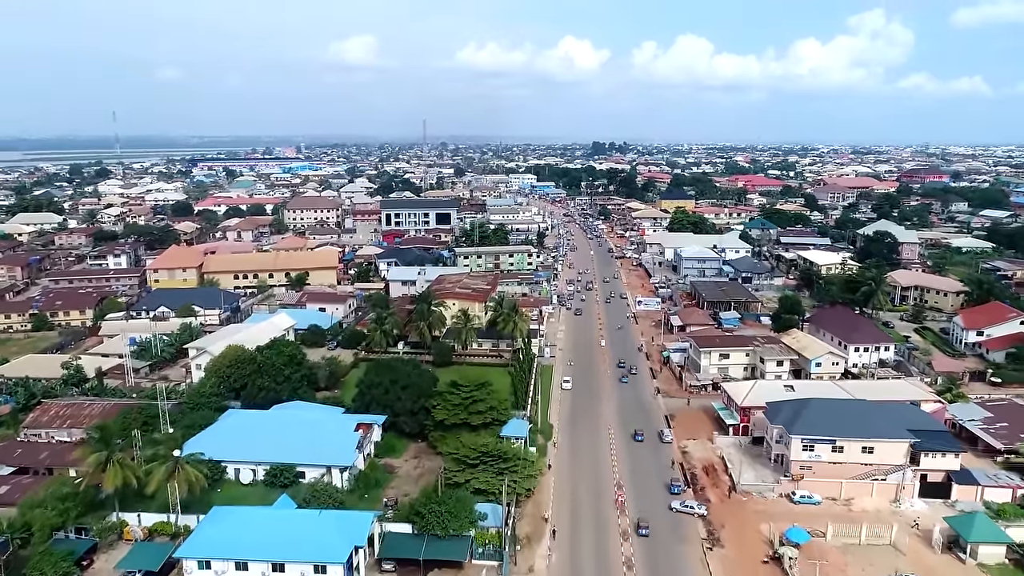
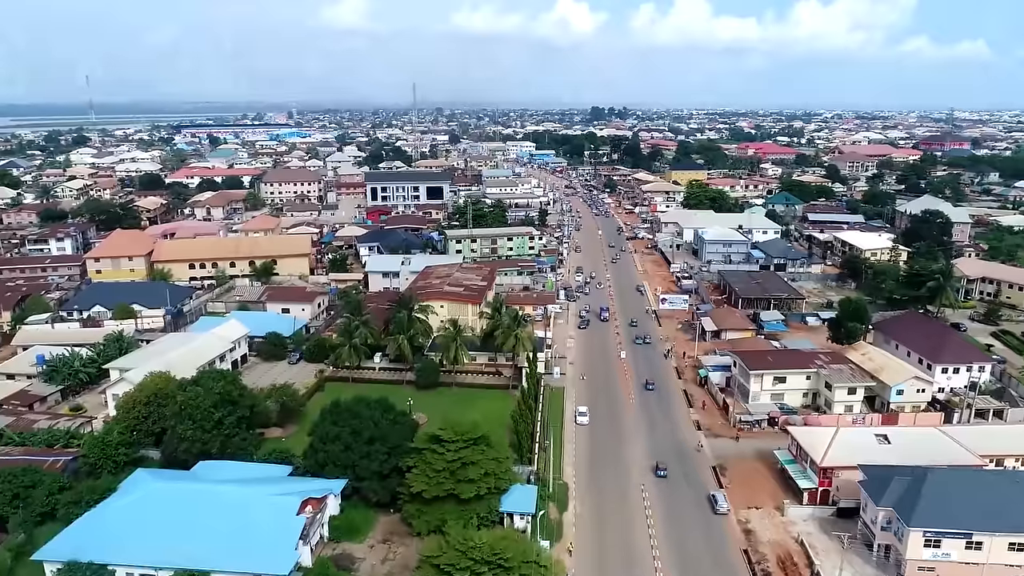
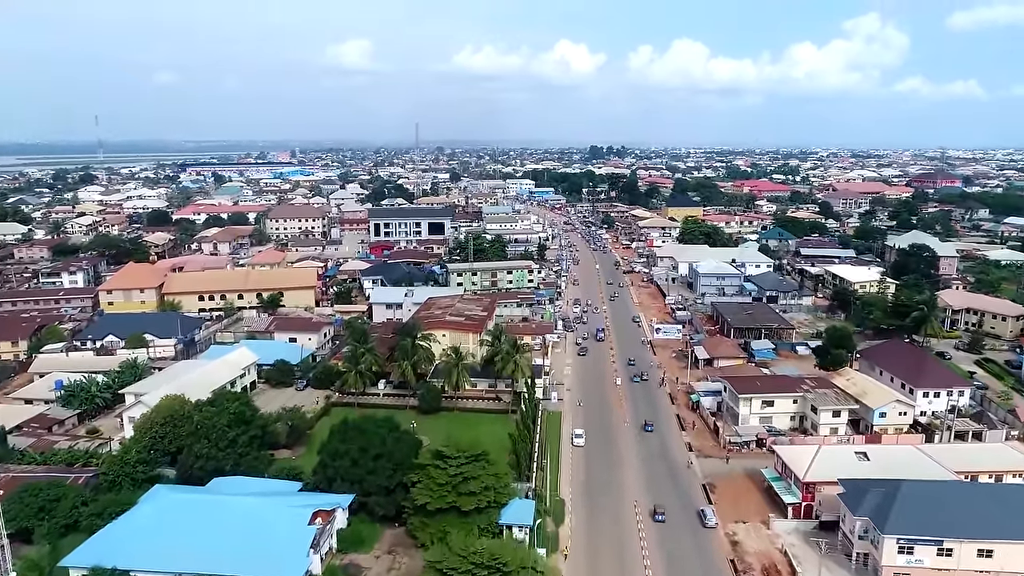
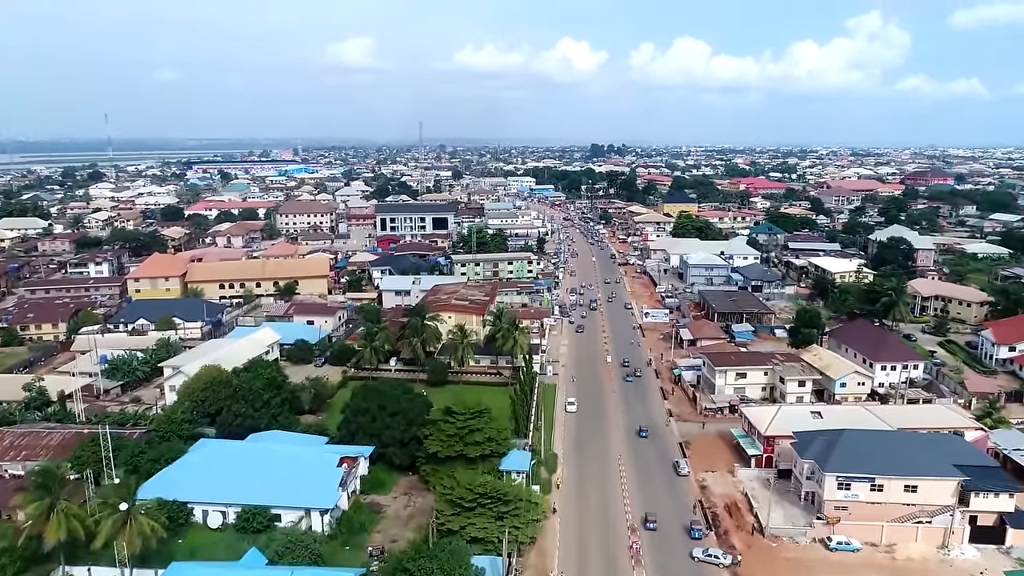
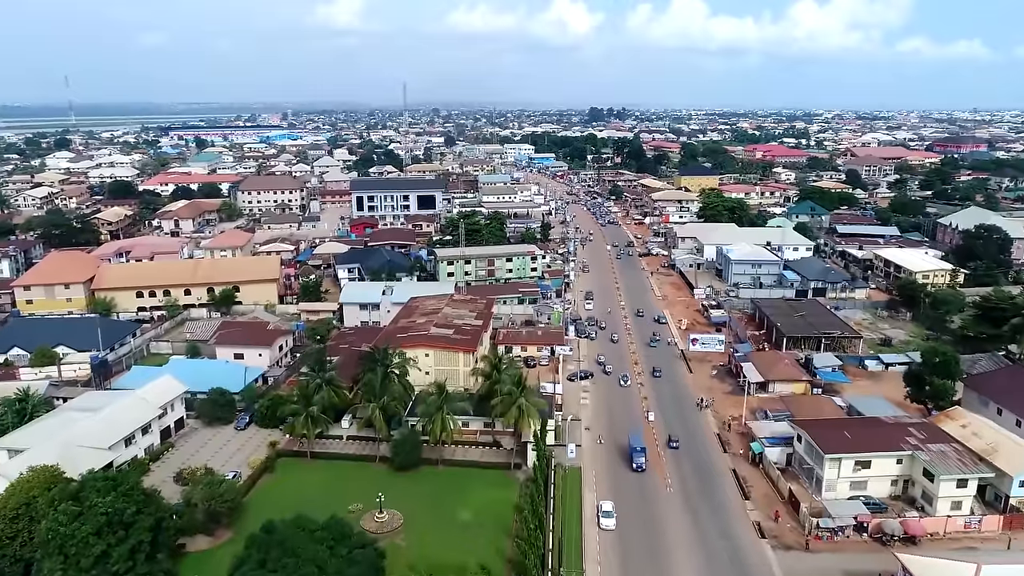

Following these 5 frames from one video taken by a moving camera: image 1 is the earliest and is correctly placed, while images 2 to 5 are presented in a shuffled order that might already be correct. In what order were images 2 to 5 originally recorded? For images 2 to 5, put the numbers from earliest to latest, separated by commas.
4, 3, 2, 5
